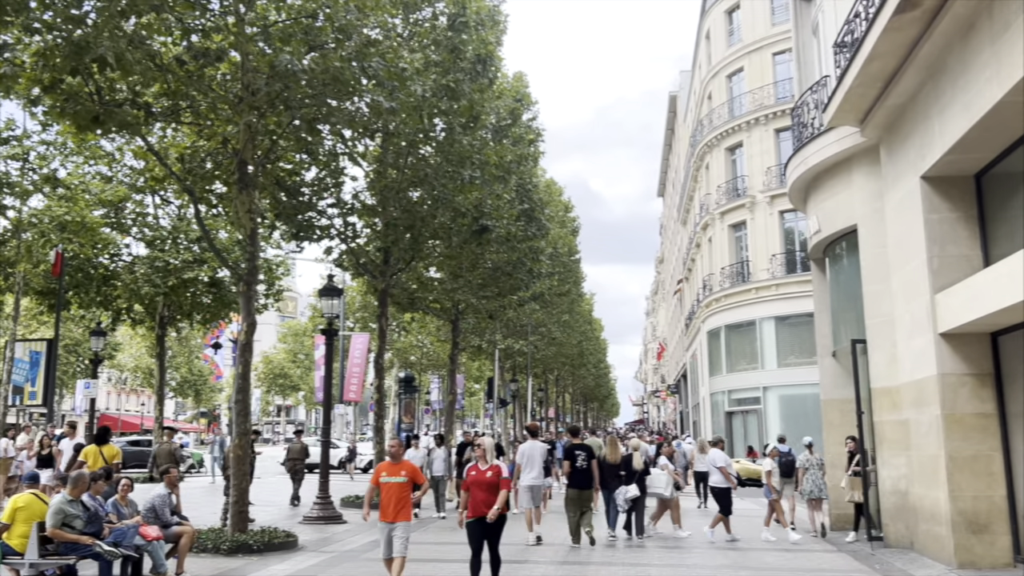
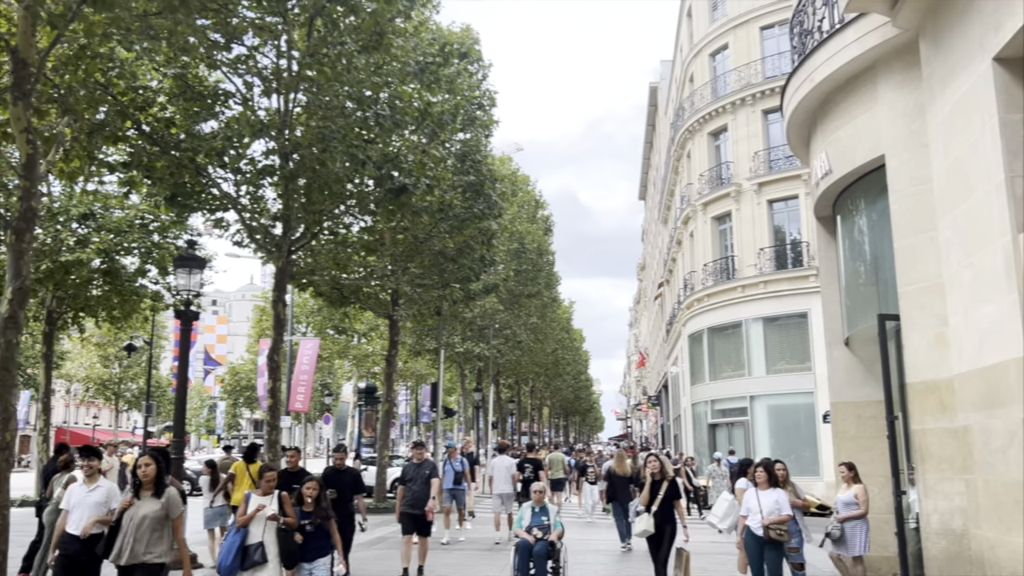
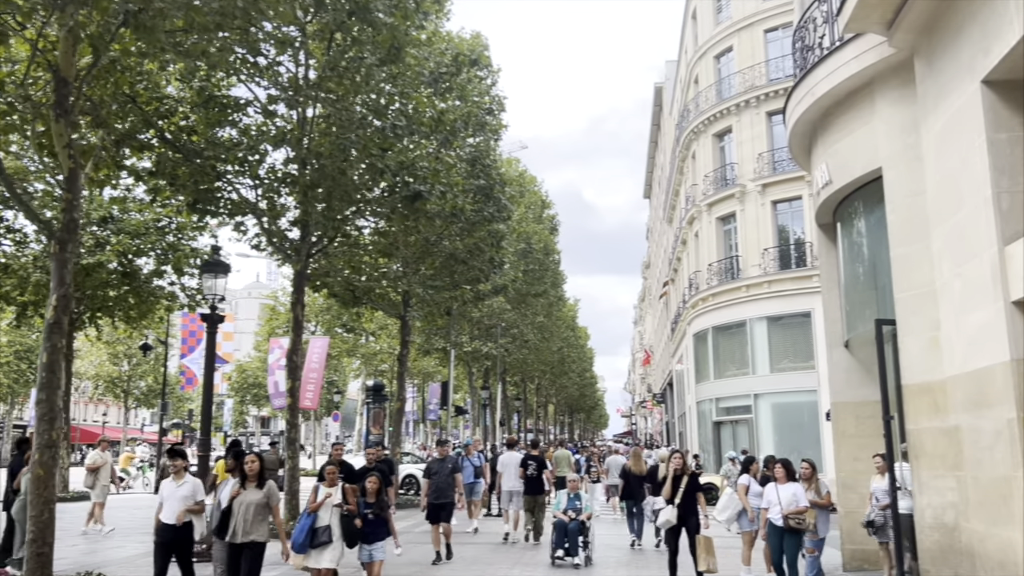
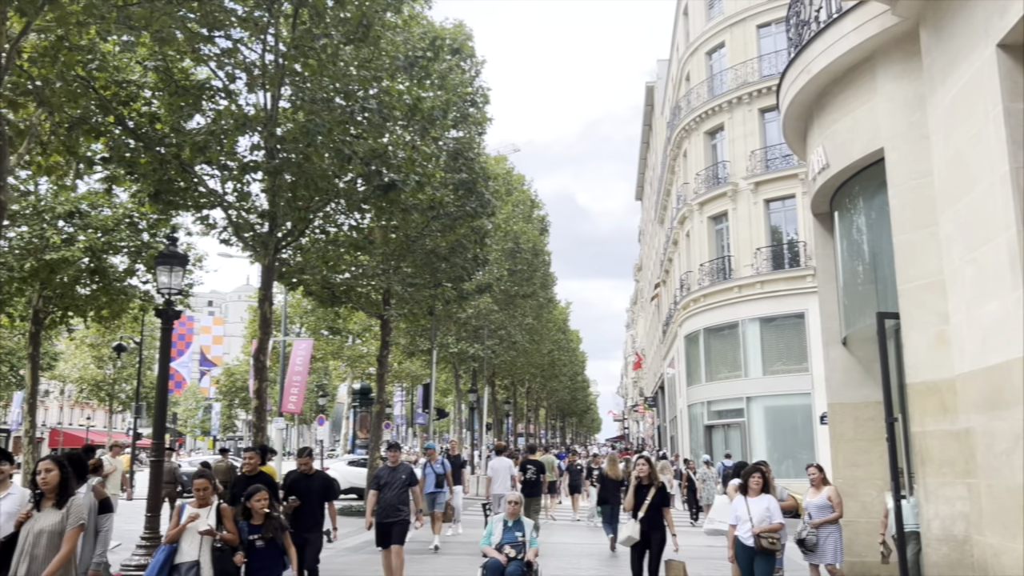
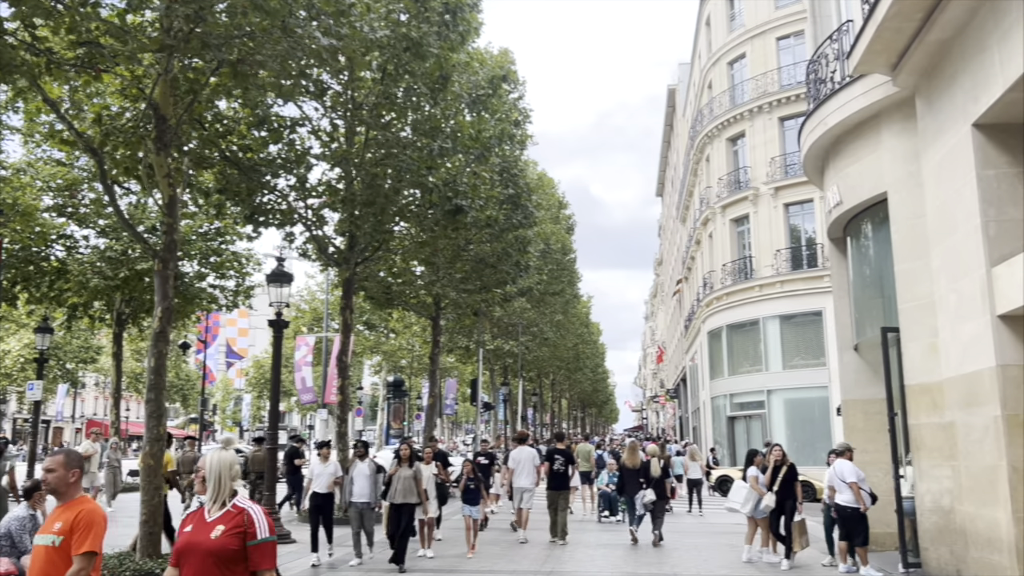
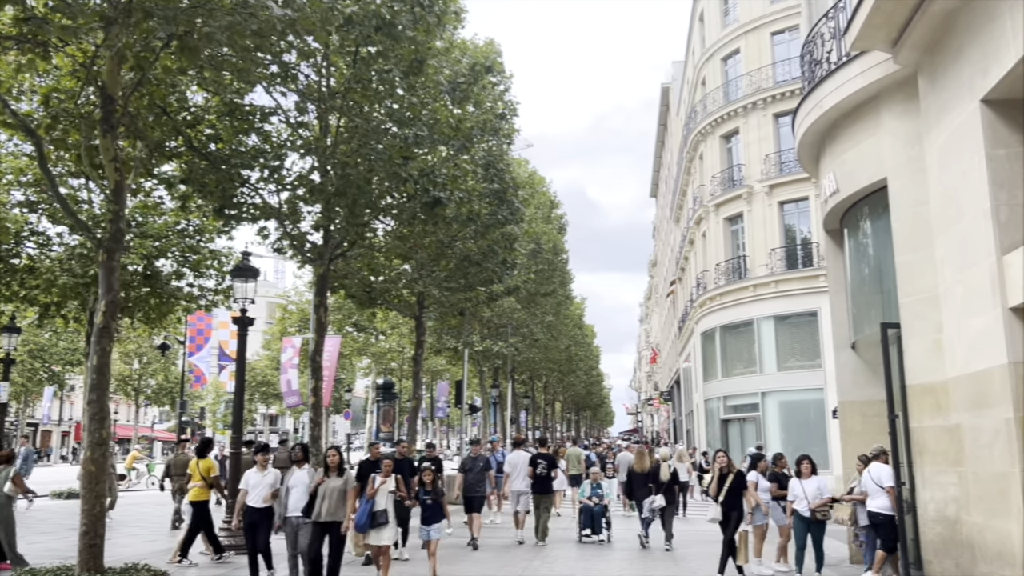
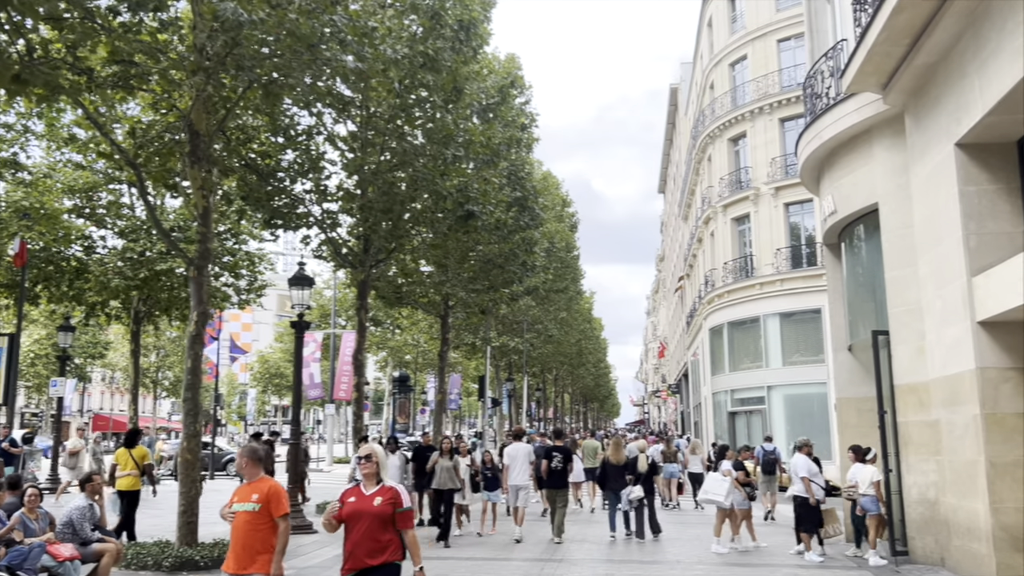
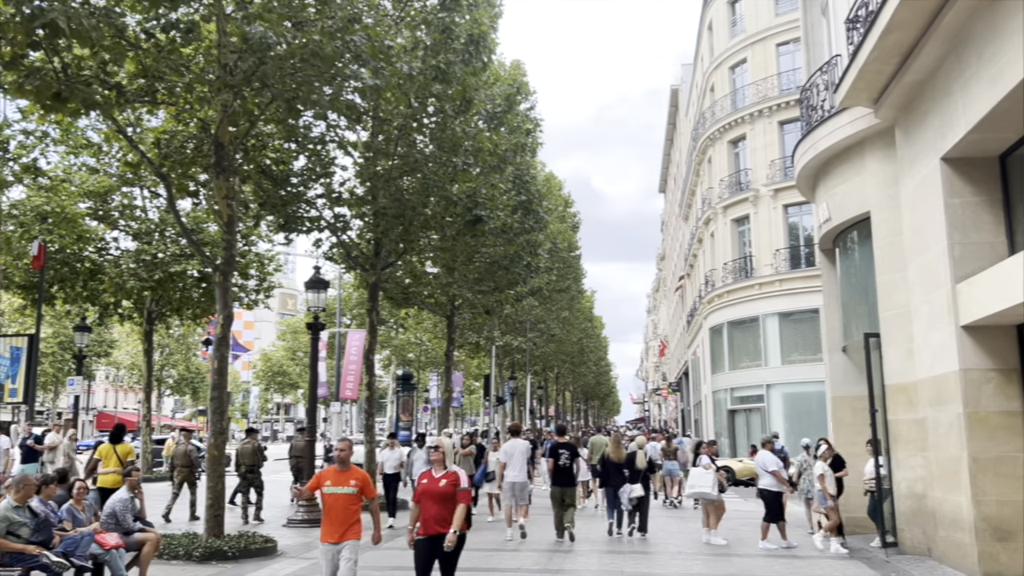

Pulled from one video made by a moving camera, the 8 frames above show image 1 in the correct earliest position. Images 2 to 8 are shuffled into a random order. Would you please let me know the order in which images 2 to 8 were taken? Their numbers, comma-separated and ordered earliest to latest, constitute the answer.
8, 7, 5, 6, 3, 2, 4
